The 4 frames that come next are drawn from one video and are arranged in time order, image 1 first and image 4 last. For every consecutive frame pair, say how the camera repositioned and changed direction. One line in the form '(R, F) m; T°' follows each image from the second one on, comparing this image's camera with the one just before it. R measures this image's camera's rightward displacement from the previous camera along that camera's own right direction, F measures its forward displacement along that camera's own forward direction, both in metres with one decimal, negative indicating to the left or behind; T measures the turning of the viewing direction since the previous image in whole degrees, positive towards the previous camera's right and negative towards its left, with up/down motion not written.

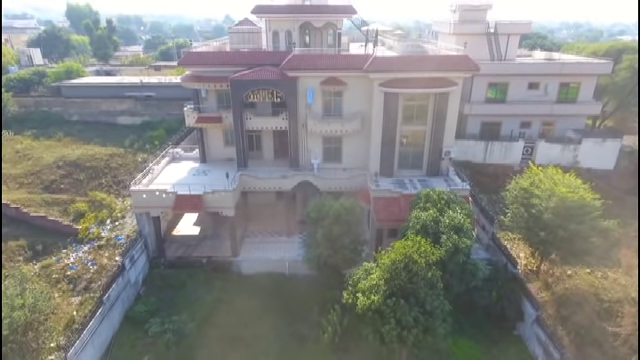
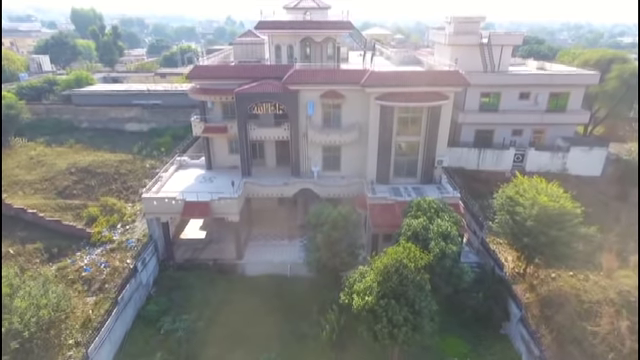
(+0.1, -1.3) m; 0°
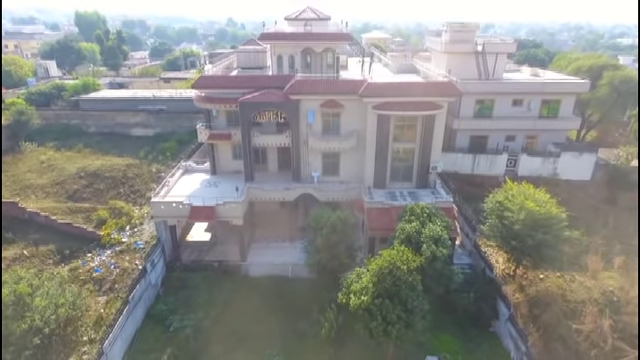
(0.0, -1.1) m; 0°
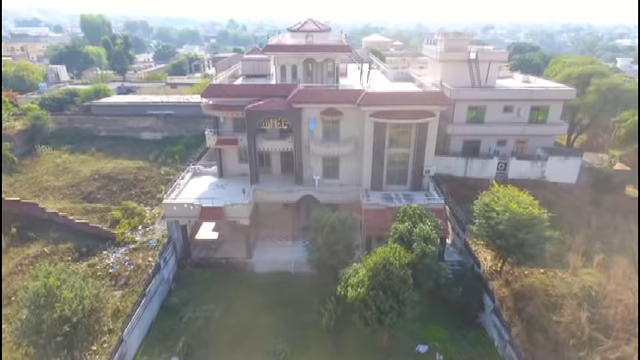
(0.0, -1.7) m; 0°
